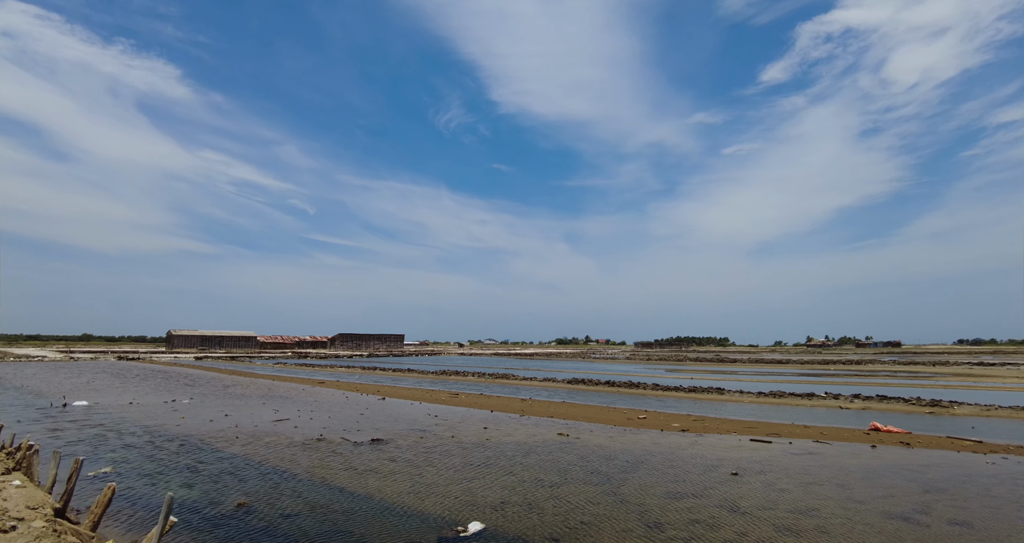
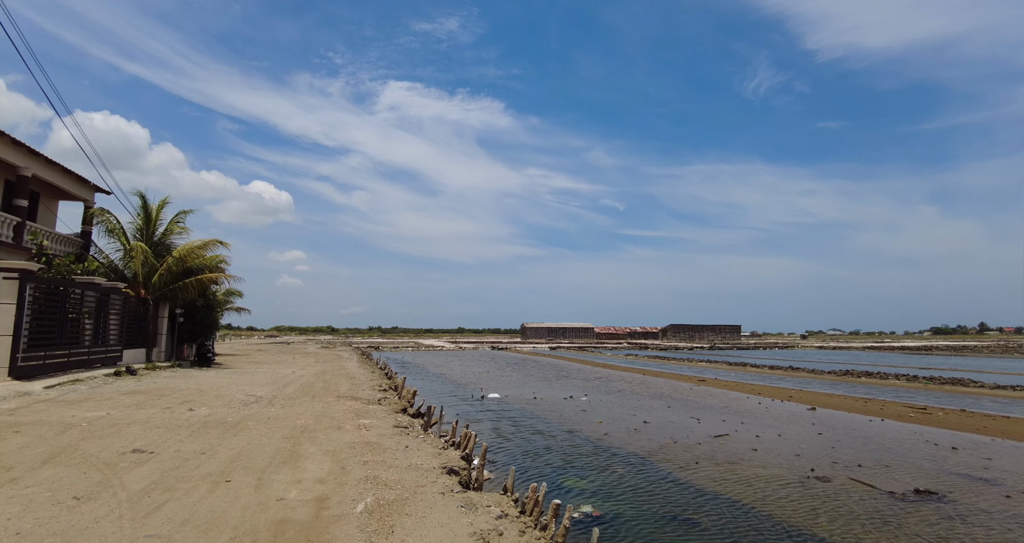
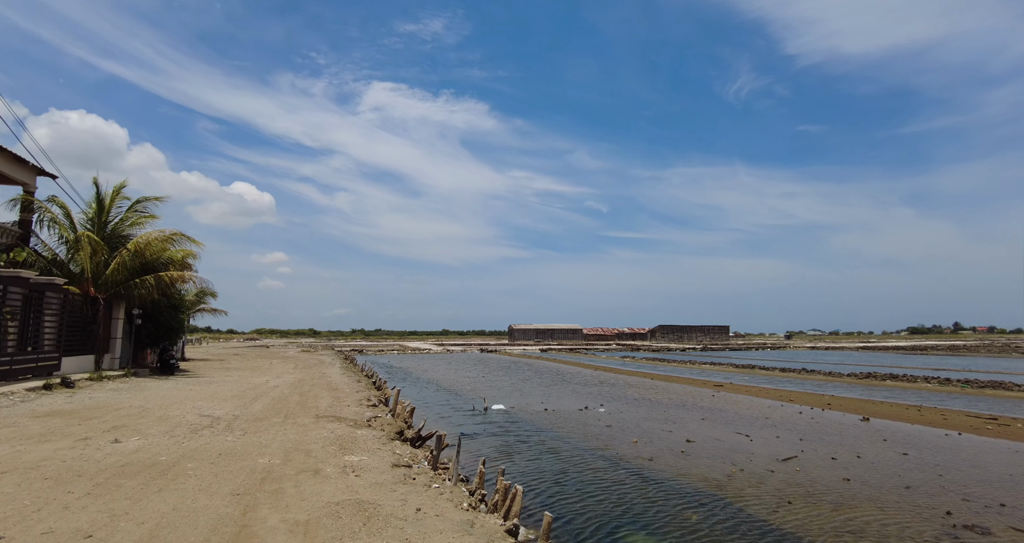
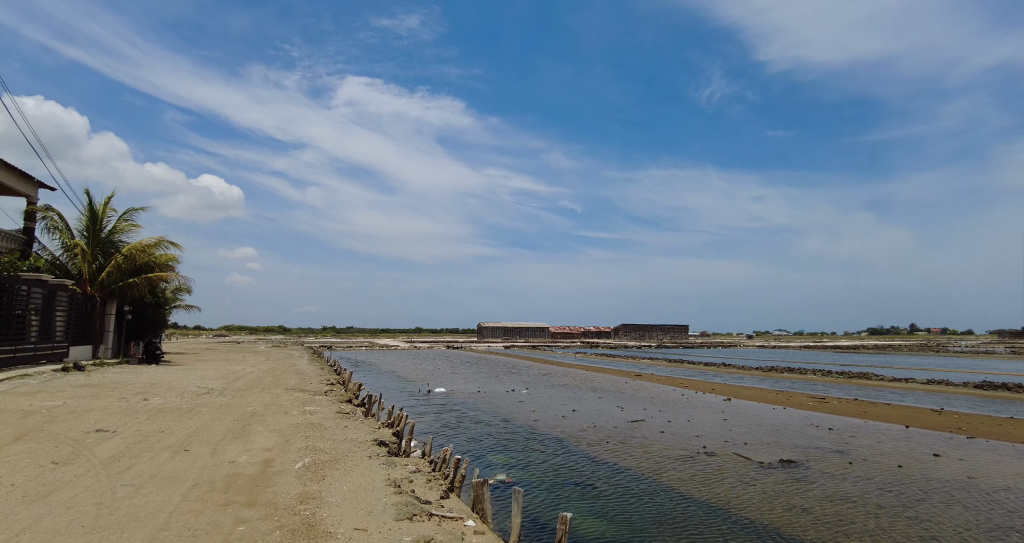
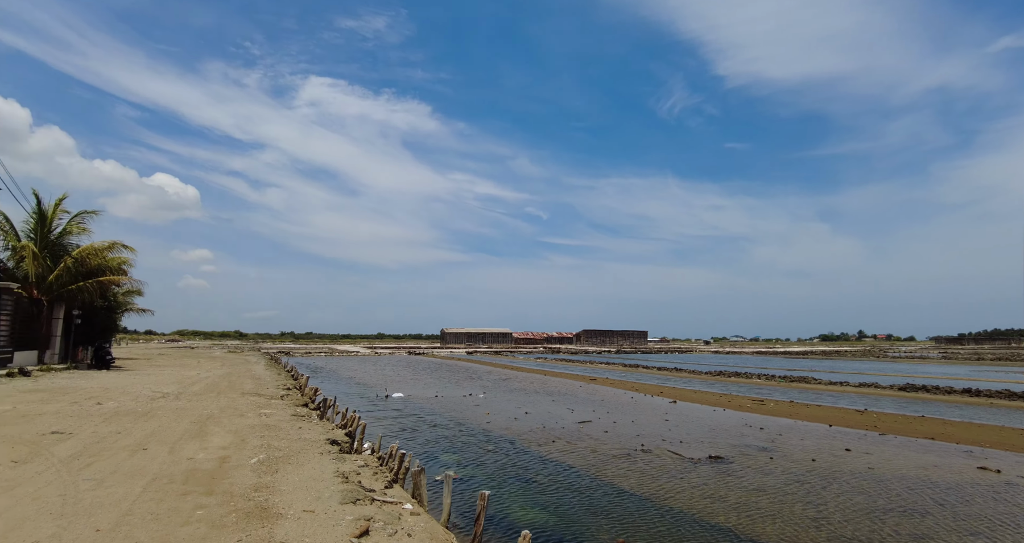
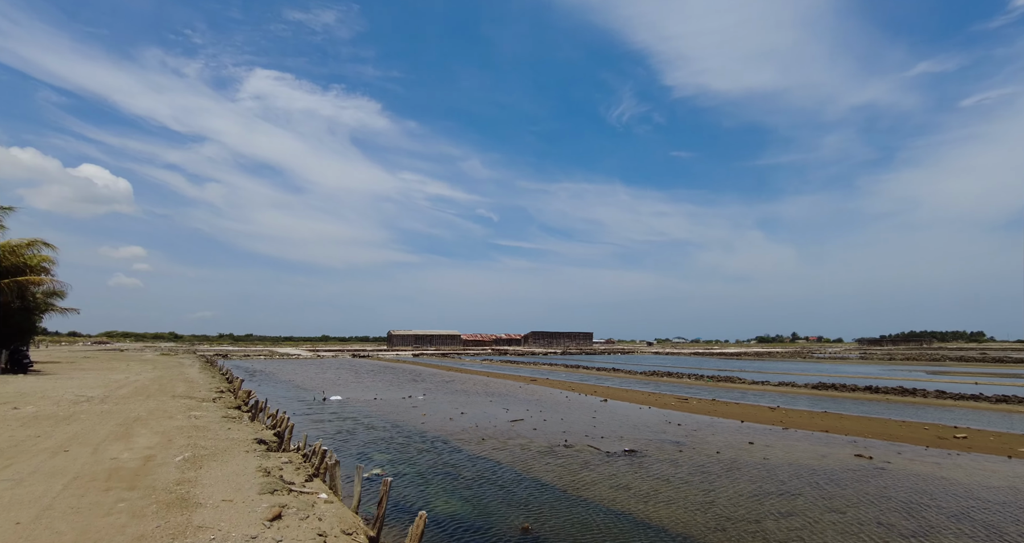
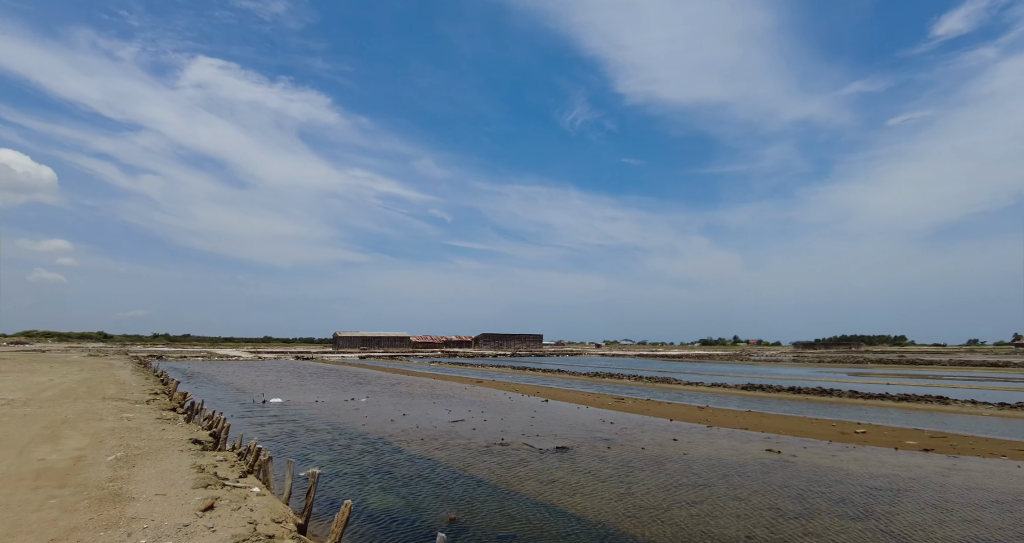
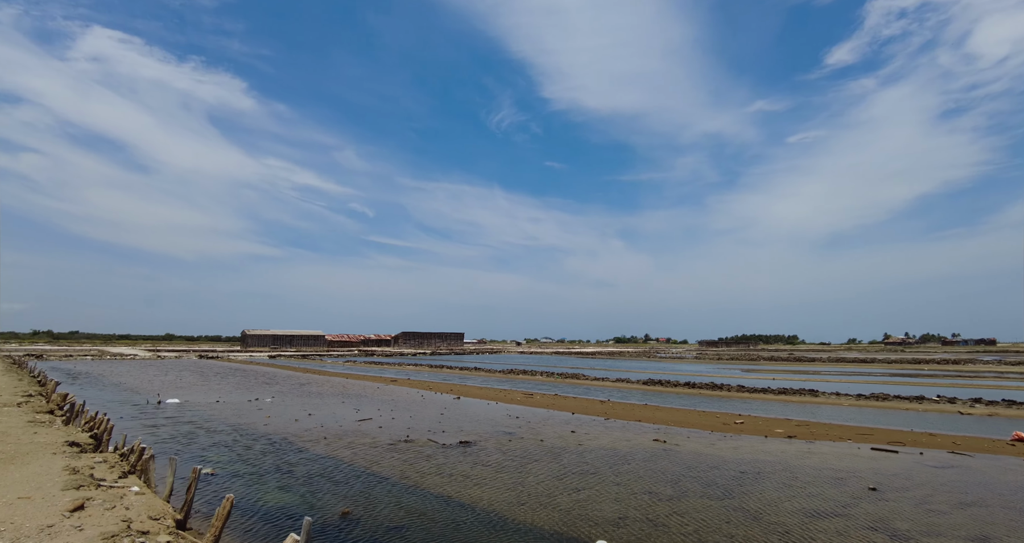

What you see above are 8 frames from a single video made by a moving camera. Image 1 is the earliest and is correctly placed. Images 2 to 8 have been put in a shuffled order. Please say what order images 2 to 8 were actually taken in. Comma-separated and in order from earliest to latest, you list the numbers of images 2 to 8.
8, 7, 6, 5, 4, 2, 3
